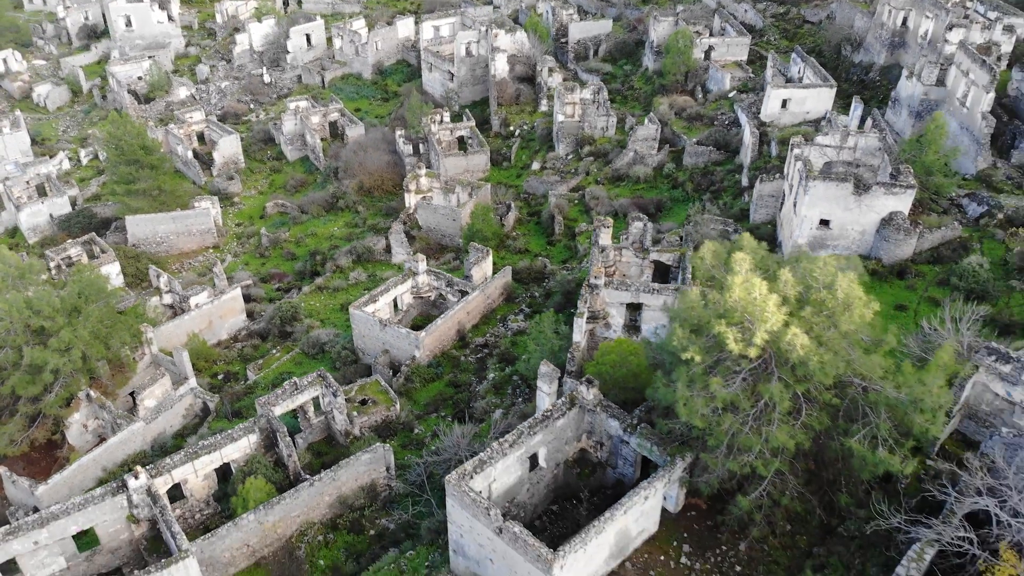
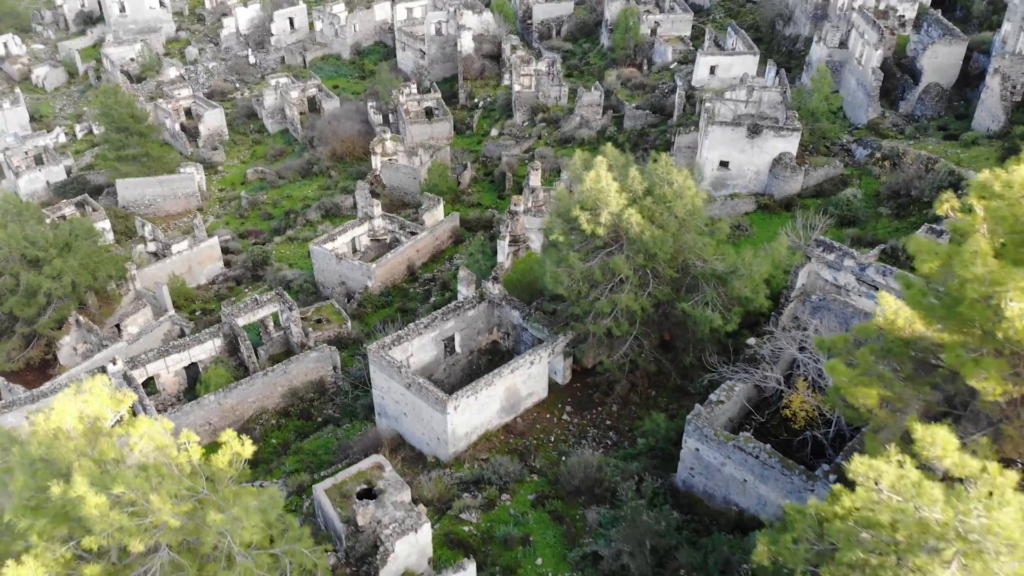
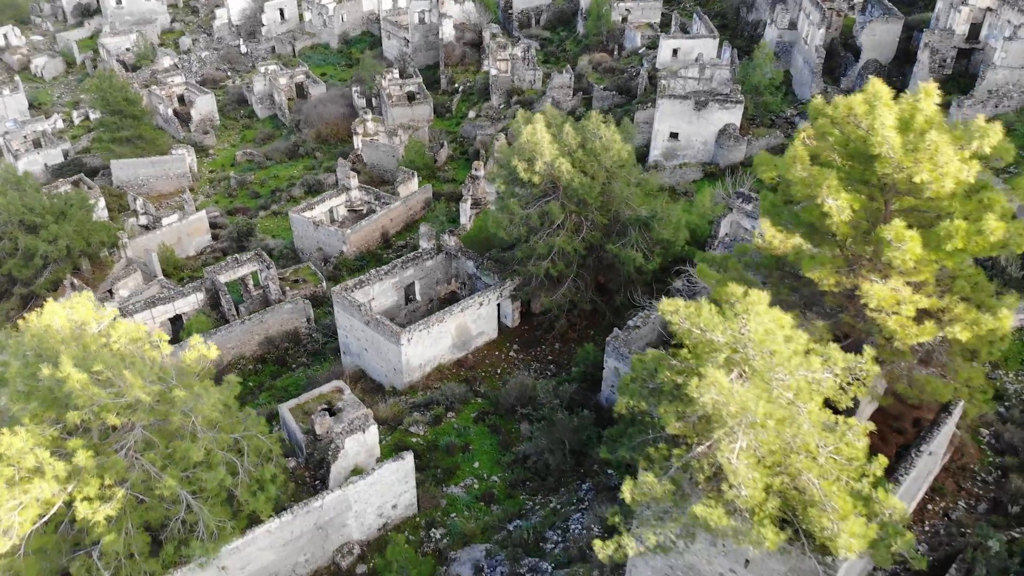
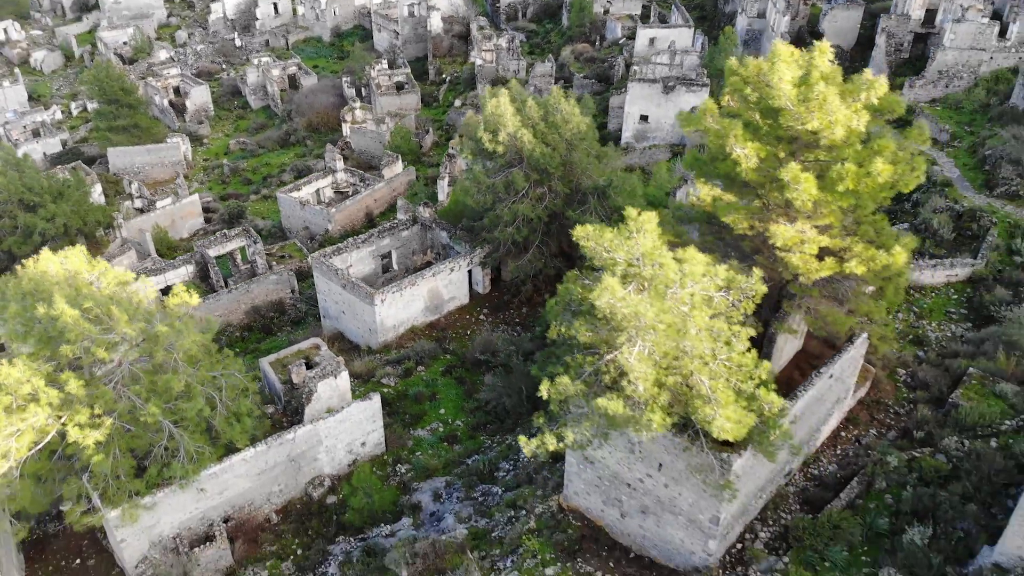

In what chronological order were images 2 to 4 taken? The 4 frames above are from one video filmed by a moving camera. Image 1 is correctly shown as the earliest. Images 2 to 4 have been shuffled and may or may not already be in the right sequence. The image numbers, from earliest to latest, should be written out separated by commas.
2, 3, 4
